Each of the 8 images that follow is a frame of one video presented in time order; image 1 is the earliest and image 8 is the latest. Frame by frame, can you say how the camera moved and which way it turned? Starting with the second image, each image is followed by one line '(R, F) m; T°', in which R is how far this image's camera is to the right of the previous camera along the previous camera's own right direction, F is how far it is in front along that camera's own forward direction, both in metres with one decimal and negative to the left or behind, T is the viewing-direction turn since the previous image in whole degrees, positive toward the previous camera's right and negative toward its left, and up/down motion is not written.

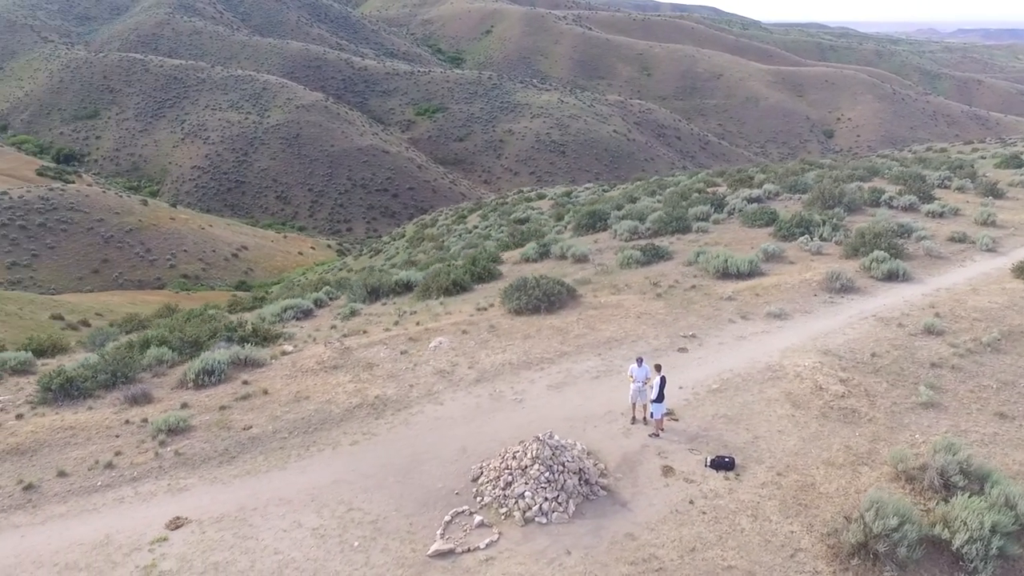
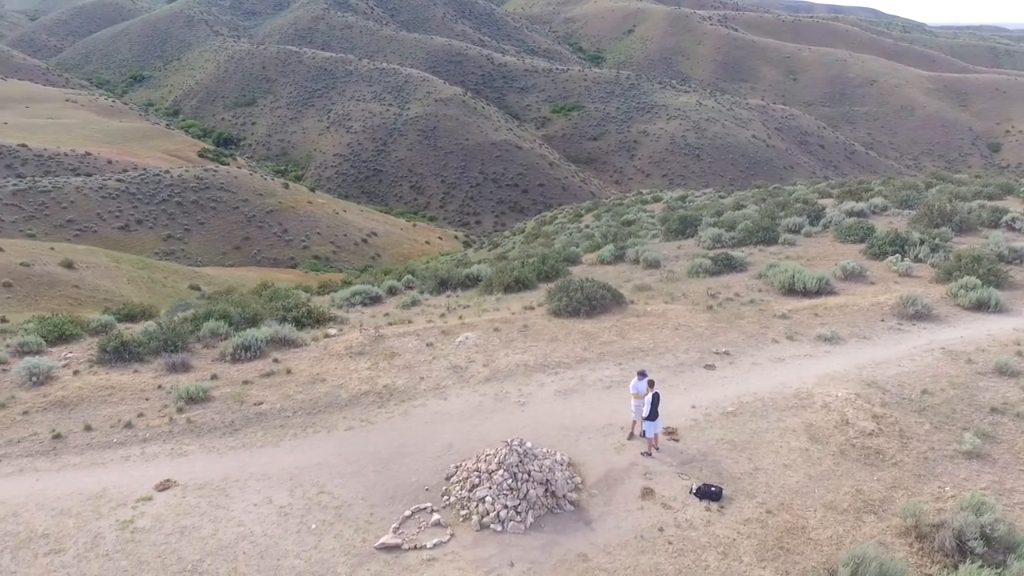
(+2.2, +0.5) m; -10°
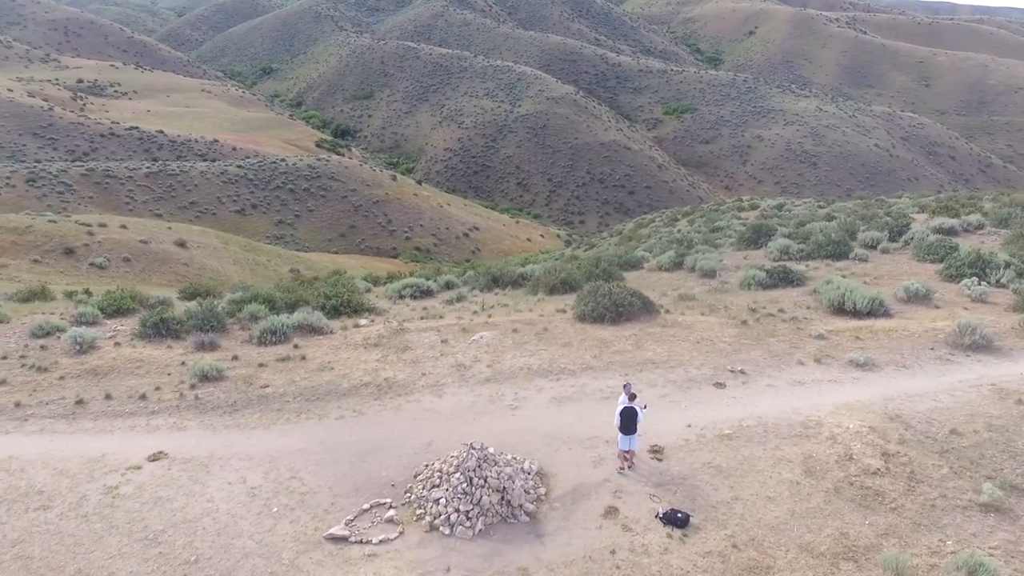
(+1.9, +0.4) m; -8°
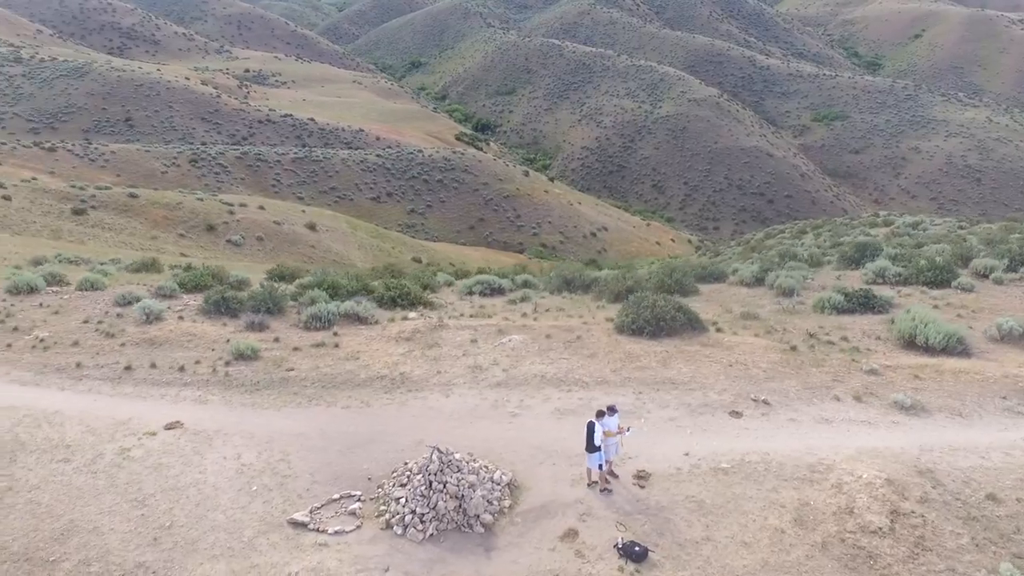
(+2.2, +0.4) m; -10°
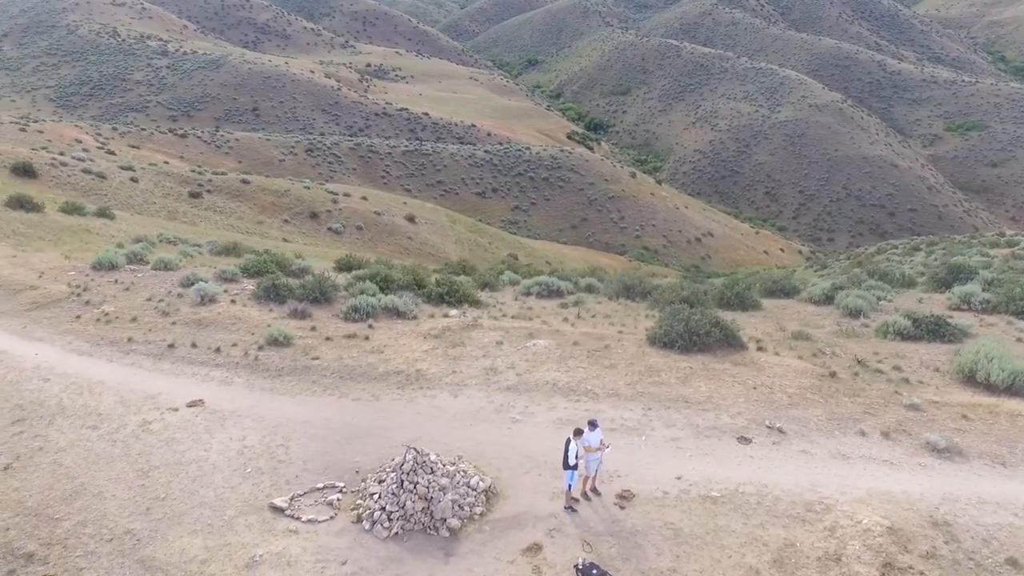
(+1.7, +0.3) m; -8°
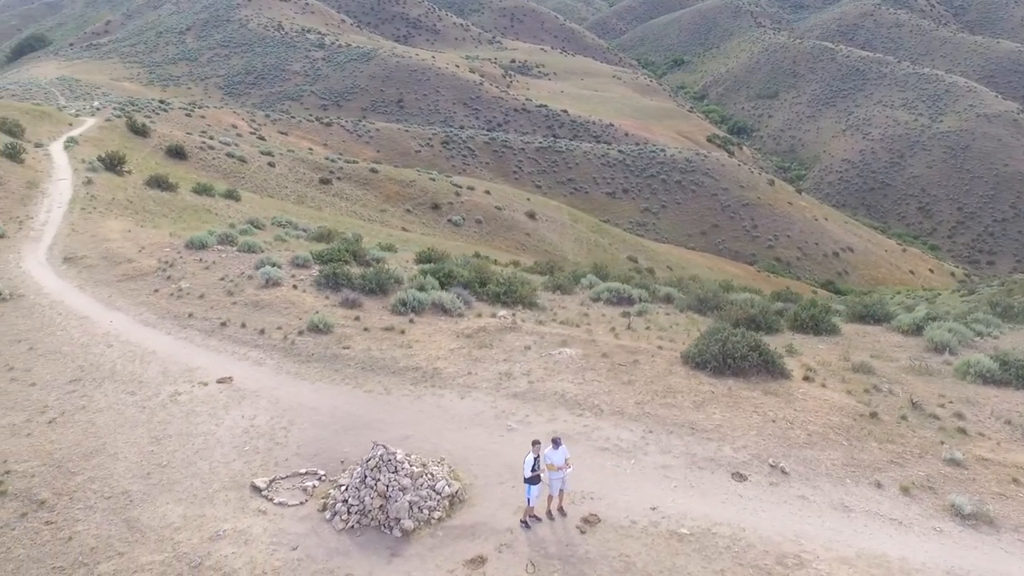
(+2.2, +0.4) m; -11°
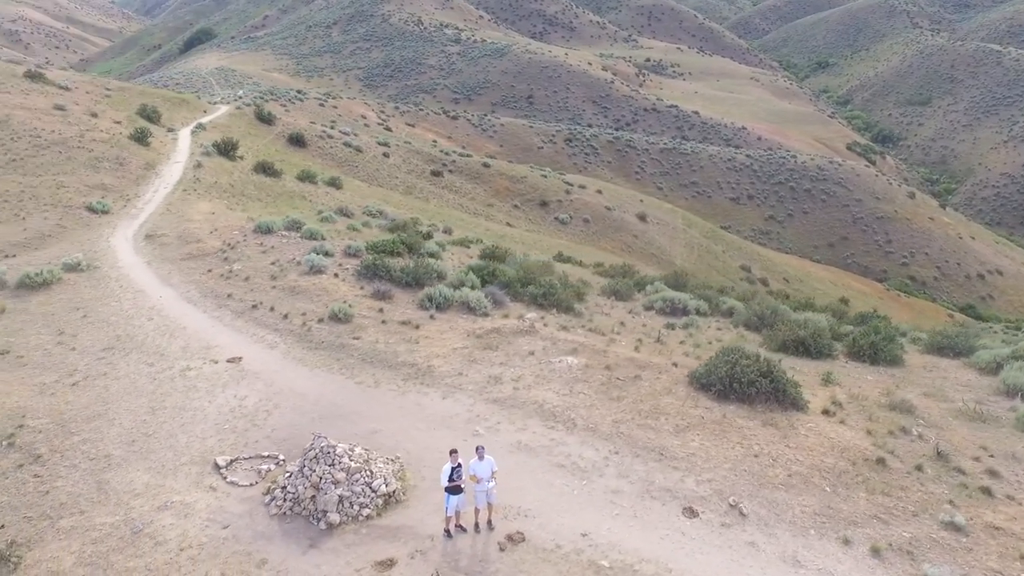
(+2.5, +0.5) m; -10°
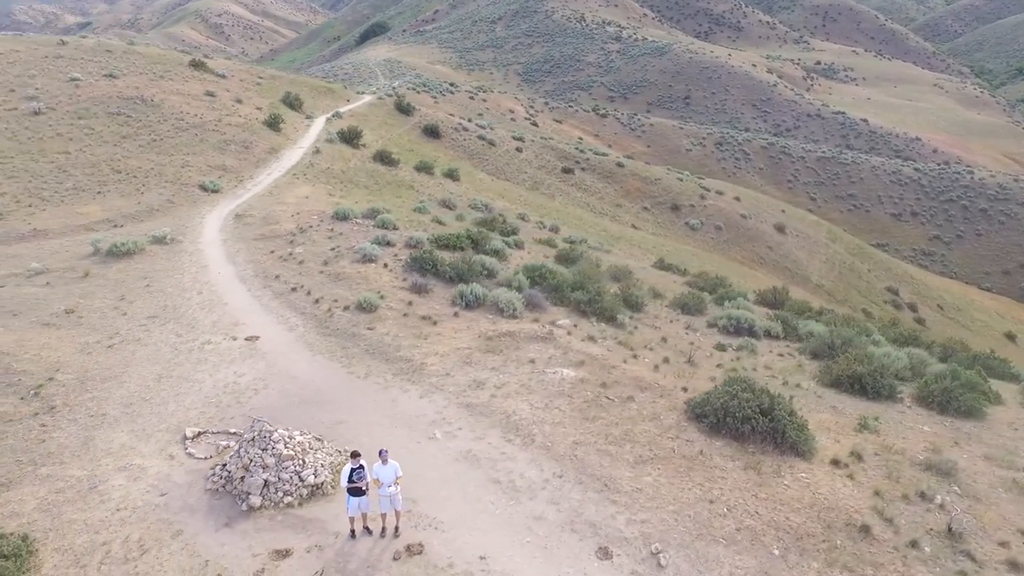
(+3.0, +0.8) m; -12°
